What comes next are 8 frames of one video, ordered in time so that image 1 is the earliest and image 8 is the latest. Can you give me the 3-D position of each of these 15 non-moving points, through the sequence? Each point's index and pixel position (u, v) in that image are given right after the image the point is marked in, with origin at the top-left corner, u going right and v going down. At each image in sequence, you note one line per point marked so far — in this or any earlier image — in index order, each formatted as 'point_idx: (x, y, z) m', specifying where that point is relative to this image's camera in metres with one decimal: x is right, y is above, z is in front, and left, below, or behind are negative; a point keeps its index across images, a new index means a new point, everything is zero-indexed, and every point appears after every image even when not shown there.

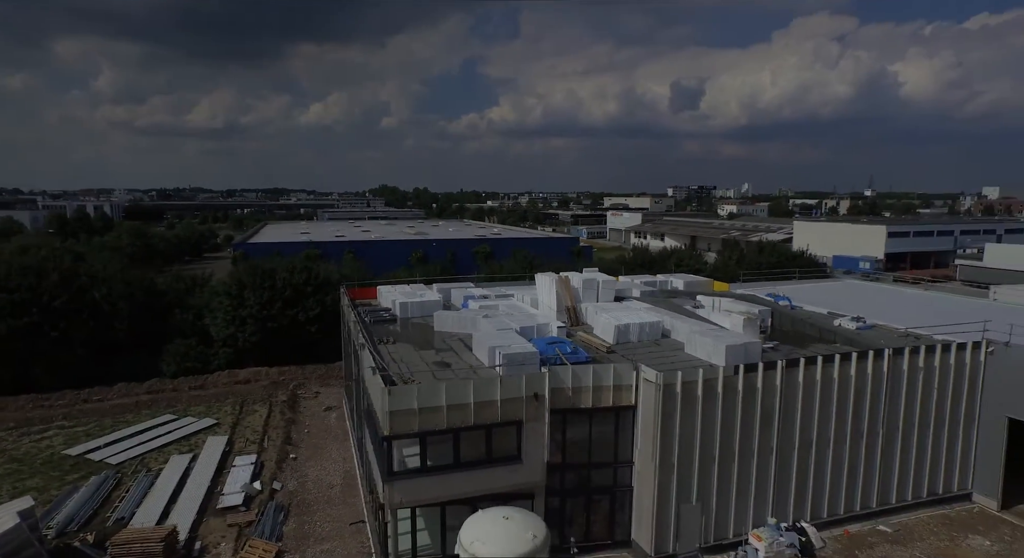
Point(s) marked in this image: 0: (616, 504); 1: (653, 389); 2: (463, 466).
0: (+3.2, -6.7, +19.0) m
1: (+4.1, -3.0, +17.7) m
2: (-1.2, -5.0, +17.3) m
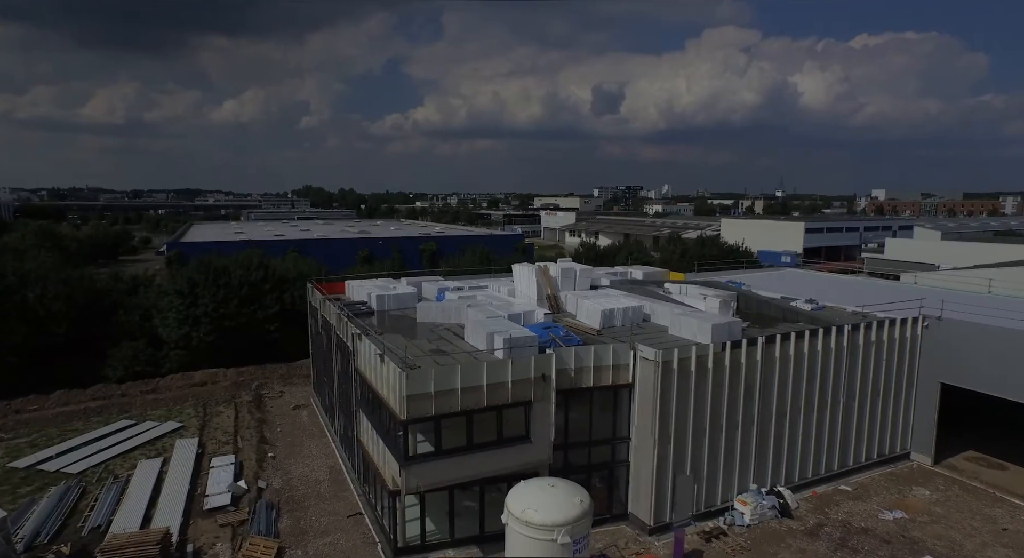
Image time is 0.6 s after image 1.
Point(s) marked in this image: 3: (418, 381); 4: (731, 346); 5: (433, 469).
0: (+3.3, -6.3, +20.0) m
1: (+4.3, -2.5, +18.9) m
2: (-0.9, -4.7, +17.8) m
3: (-2.4, -2.6, +16.9) m
4: (+6.7, -2.0, +19.7) m
5: (-2.1, -5.1, +17.3) m
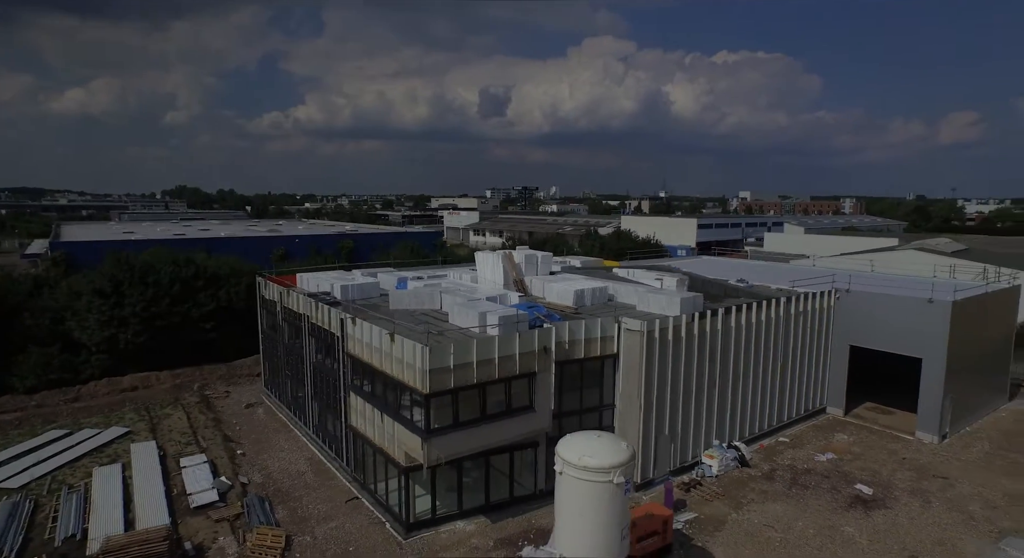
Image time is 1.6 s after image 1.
0: (+3.1, -5.6, +21.9) m
1: (+4.2, -1.9, +20.9) m
2: (-0.6, -4.1, +18.9) m
3: (-1.9, -2.1, +17.7) m
4: (+6.4, -1.3, +22.3) m
5: (-1.7, -4.6, +18.2) m
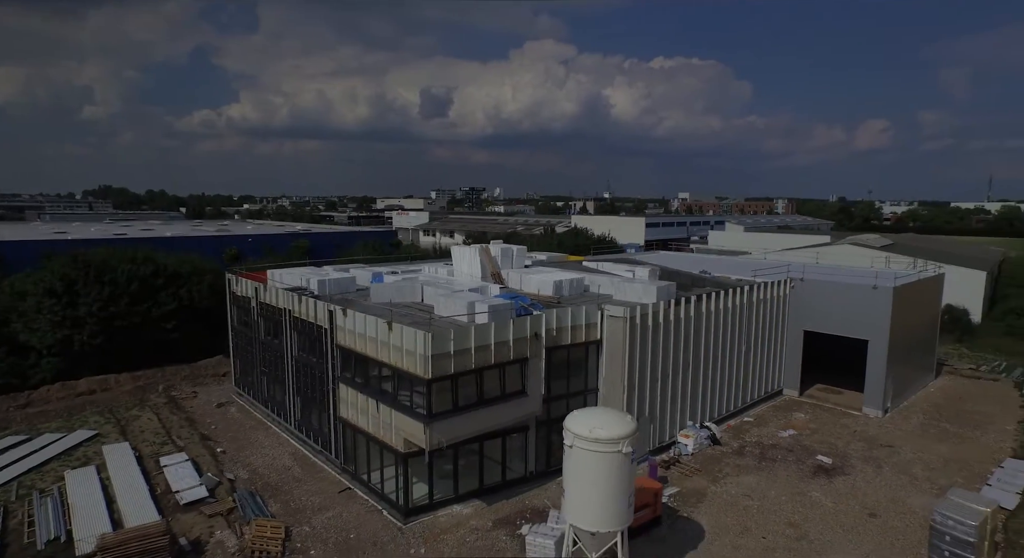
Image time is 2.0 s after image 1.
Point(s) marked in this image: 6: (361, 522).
0: (+2.7, -5.3, +22.8) m
1: (+3.8, -1.5, +22.0) m
2: (-0.8, -3.8, +19.5) m
3: (-2.0, -1.8, +18.2) m
4: (+5.9, -0.9, +23.5) m
5: (-1.8, -4.3, +18.7) m
6: (-4.6, -7.5, +19.5) m
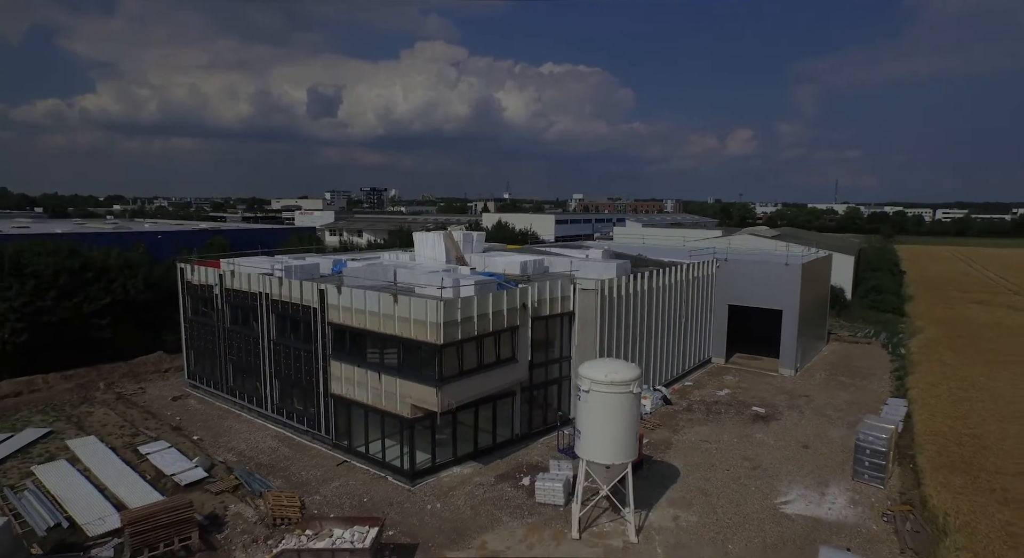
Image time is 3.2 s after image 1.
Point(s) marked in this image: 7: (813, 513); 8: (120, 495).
0: (+1.9, -4.4, +25.0) m
1: (+3.1, -0.6, +24.4) m
2: (-0.9, -3.0, +21.2) m
3: (-1.9, -1.0, +19.6) m
4: (+4.9, 0.0, +26.3) m
5: (-1.7, -3.5, +20.2) m
6: (-4.6, -6.7, +20.5) m
7: (+8.9, -6.9, +18.7) m
8: (-11.8, -6.5, +19.2) m
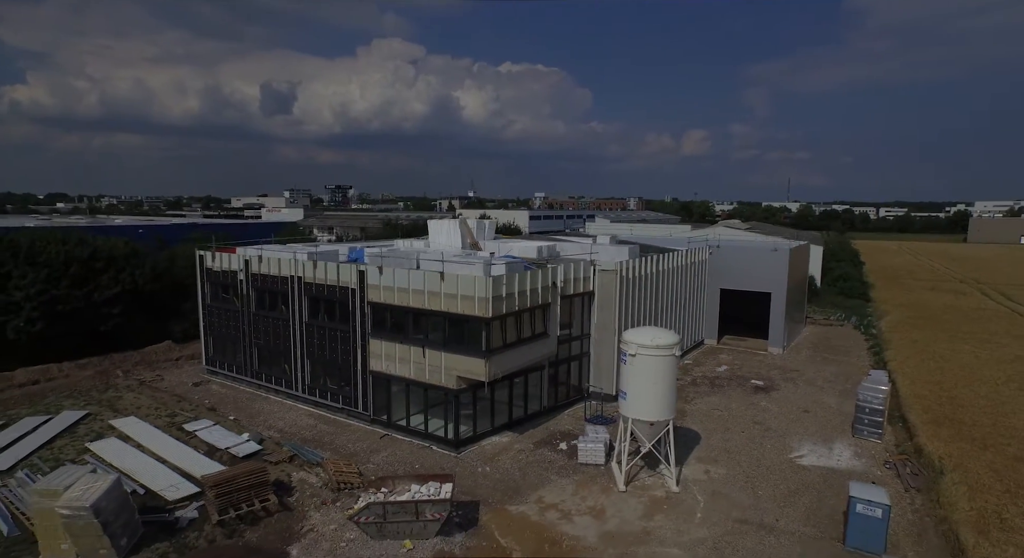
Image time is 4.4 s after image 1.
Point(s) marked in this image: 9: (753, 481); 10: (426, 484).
0: (+2.9, -3.7, +26.7) m
1: (+4.1, +0.1, +26.2) m
2: (+0.4, -2.3, +22.7) m
3: (-0.5, -0.3, +21.1) m
4: (+5.7, +0.8, +28.2) m
5: (-0.4, -2.8, +21.6) m
6: (-3.3, -6.0, +21.7) m
7: (+10.3, -6.1, +21.0) m
8: (-10.3, -5.9, +19.9) m
9: (+7.5, -6.3, +19.8) m
10: (-2.3, -5.6, +17.5) m
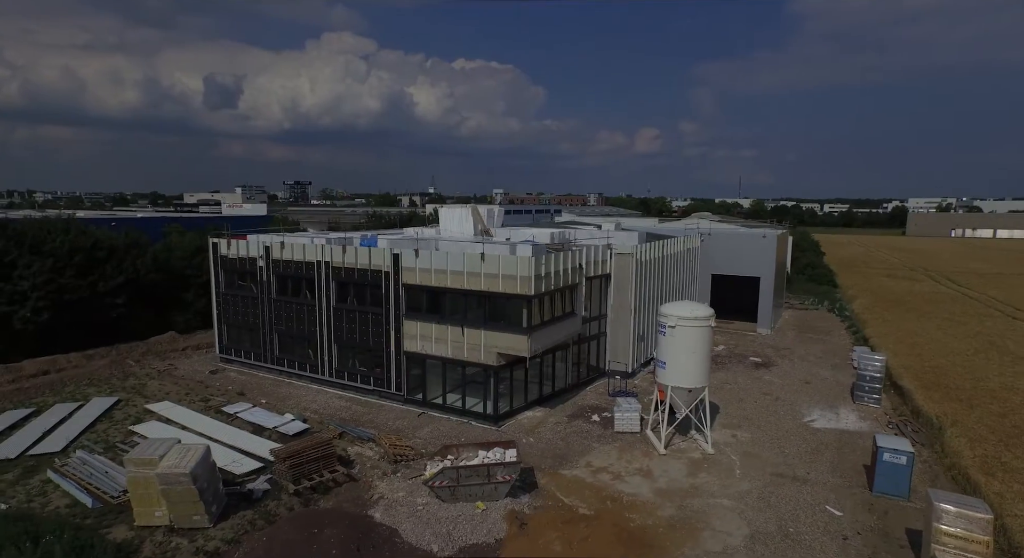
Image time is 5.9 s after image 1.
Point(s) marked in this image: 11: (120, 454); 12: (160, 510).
0: (+3.8, -3.0, +28.1) m
1: (+5.0, +0.9, +27.7) m
2: (+1.6, -1.6, +23.8) m
3: (+0.8, +0.4, +22.2) m
4: (+6.4, +1.5, +29.8) m
5: (+0.9, -2.1, +22.7) m
6: (-1.9, -5.4, +22.6) m
7: (+11.7, -5.3, +23.0) m
8: (-8.8, -5.3, +20.1) m
9: (+9.0, -5.5, +21.6) m
10: (-0.6, -5.0, +18.5) m
11: (-12.6, -5.7, +19.7) m
12: (-8.3, -5.5, +15.1) m
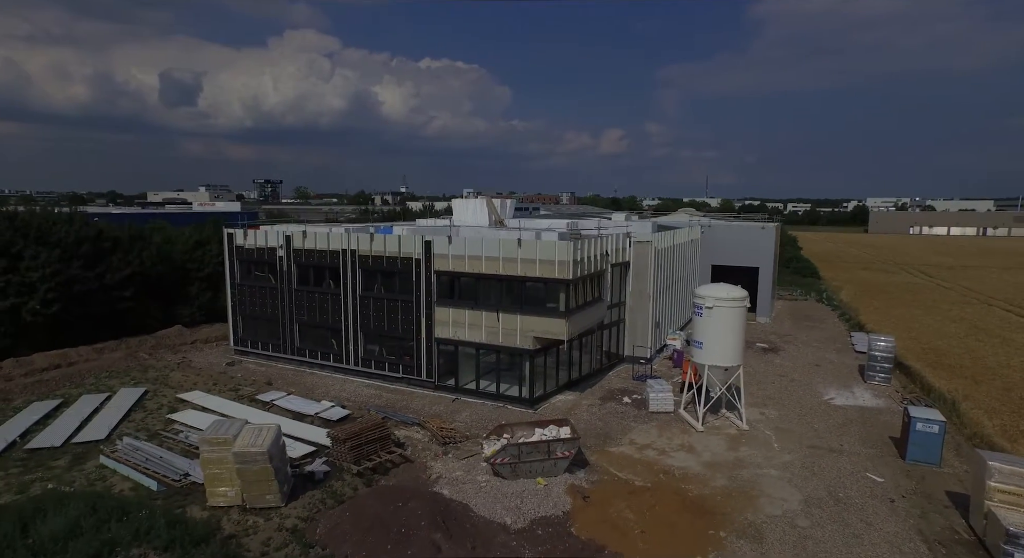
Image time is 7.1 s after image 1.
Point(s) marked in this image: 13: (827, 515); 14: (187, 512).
0: (+4.8, -2.4, +28.7) m
1: (+5.9, +1.4, +28.4) m
2: (+2.8, -1.0, +24.4) m
3: (+2.1, +0.9, +22.7) m
4: (+7.3, +2.1, +30.7) m
5: (+2.2, -1.5, +23.2) m
6: (-0.6, -4.9, +22.9) m
7: (+13.0, -4.7, +24.1) m
8: (-7.3, -4.8, +20.0) m
9: (+10.4, -4.9, +22.5) m
10: (+0.9, -4.4, +18.9) m
11: (-11.0, -5.3, +19.3) m
12: (-6.5, -5.0, +15.0) m
13: (+8.0, -6.0, +16.2) m
14: (-7.6, -5.4, +14.8) m
